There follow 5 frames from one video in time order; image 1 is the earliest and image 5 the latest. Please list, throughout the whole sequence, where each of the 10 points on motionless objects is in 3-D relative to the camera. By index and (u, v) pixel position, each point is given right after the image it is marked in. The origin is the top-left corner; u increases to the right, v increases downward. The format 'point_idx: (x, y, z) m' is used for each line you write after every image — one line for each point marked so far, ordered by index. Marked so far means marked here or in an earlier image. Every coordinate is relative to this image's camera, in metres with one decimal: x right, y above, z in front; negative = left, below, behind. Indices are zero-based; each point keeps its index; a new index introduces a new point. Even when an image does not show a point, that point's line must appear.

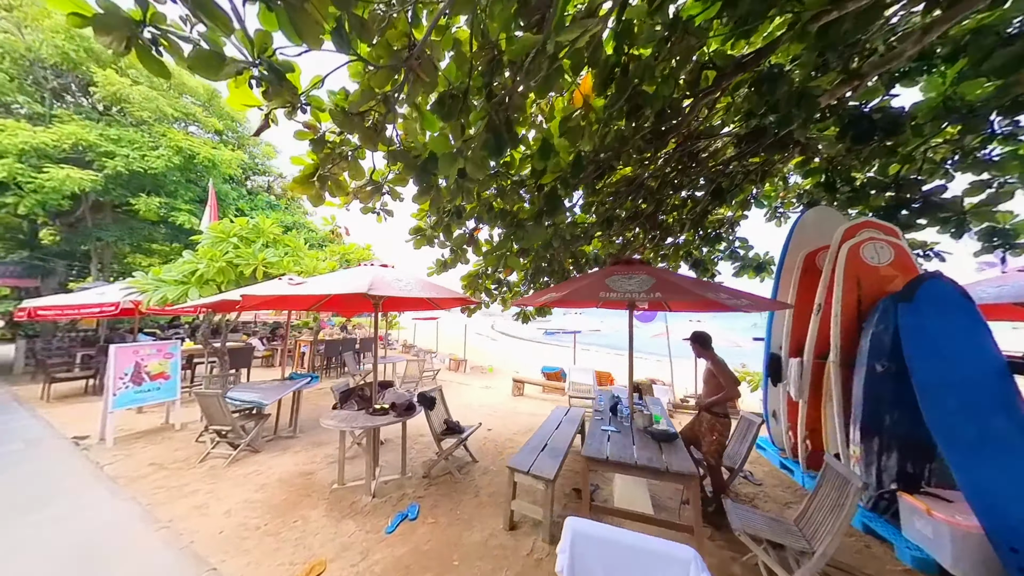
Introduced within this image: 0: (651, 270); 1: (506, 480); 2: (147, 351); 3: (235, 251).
0: (+1.5, +0.2, +3.4) m
1: (-0.1, -2.6, +4.2) m
2: (-7.0, -1.2, +5.8) m
3: (-5.4, +0.7, +6.0) m
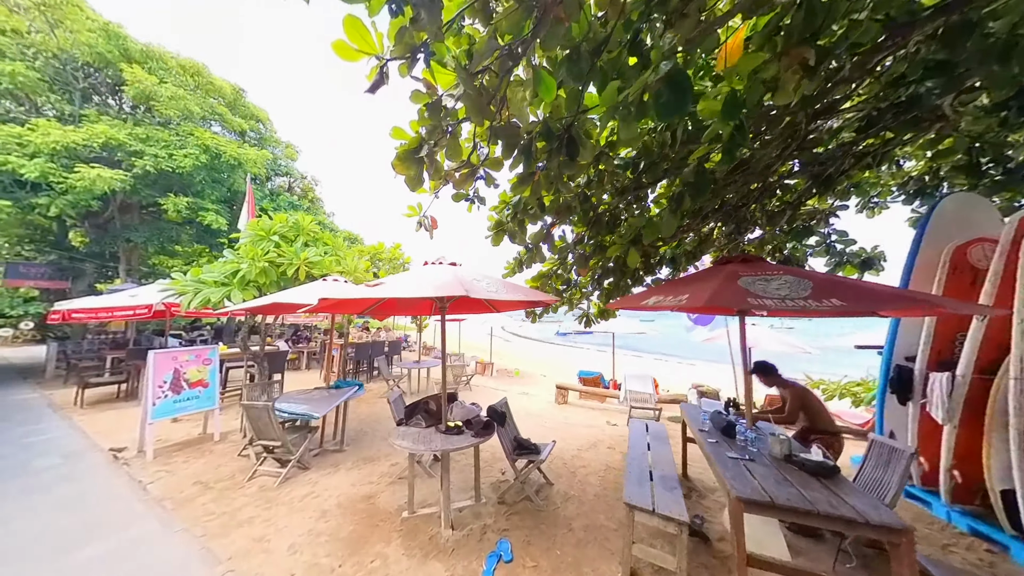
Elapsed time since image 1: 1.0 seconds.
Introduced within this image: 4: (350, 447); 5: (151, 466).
0: (+2.6, +0.2, +2.8) m
1: (+1.0, -2.6, +3.6) m
2: (-5.9, -1.2, +5.5) m
3: (-4.3, +0.7, +5.6) m
4: (-2.8, -2.8, +5.3) m
5: (-5.5, -2.7, +4.7) m
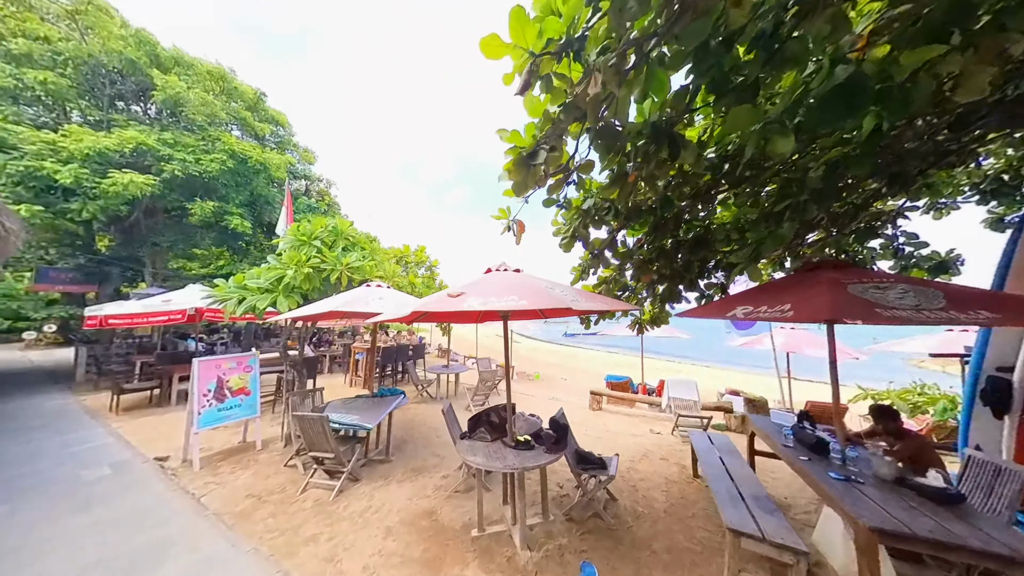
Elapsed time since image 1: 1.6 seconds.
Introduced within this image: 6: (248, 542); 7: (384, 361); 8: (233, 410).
0: (+3.4, +0.1, +2.6) m
1: (+1.8, -2.7, +3.5) m
2: (-5.0, -1.3, +5.4) m
3: (-3.5, +0.6, +5.5) m
4: (-2.0, -2.9, +5.2) m
5: (-4.7, -2.8, +4.6) m
6: (-2.8, -2.6, +3.2) m
7: (-4.1, -2.3, +9.8) m
8: (-5.0, -2.2, +5.5) m
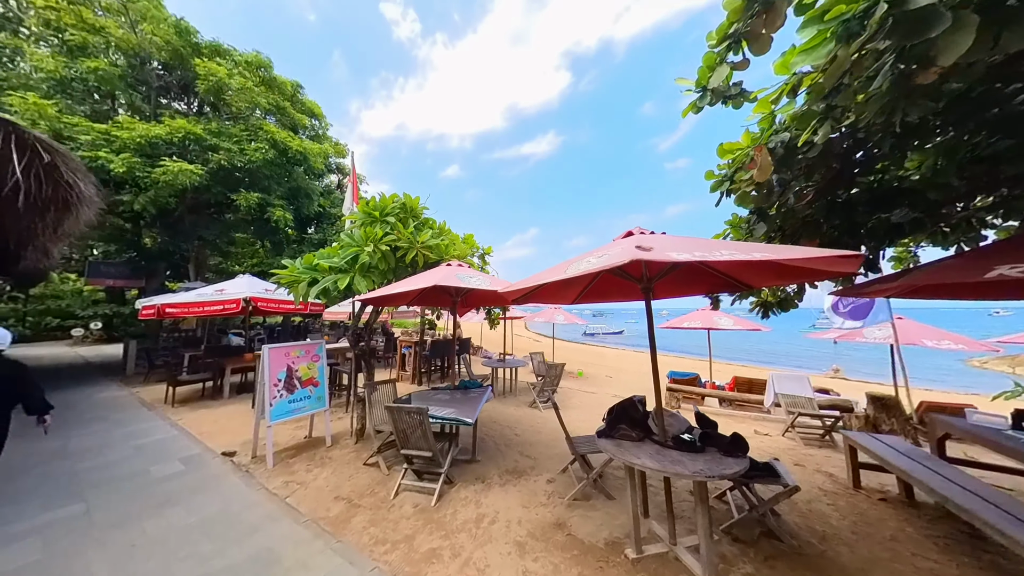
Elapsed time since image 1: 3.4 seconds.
0: (+4.8, +0.4, +1.8) m
1: (+3.3, -2.4, +2.7) m
2: (-3.5, -1.0, +5.0) m
3: (-1.9, +0.9, +5.0) m
4: (-0.4, -2.6, +4.6) m
5: (-3.2, -2.5, +4.1) m
6: (-1.3, -2.3, +2.6) m
7: (-2.4, -2.0, +9.3) m
8: (-3.4, -1.9, +5.0) m
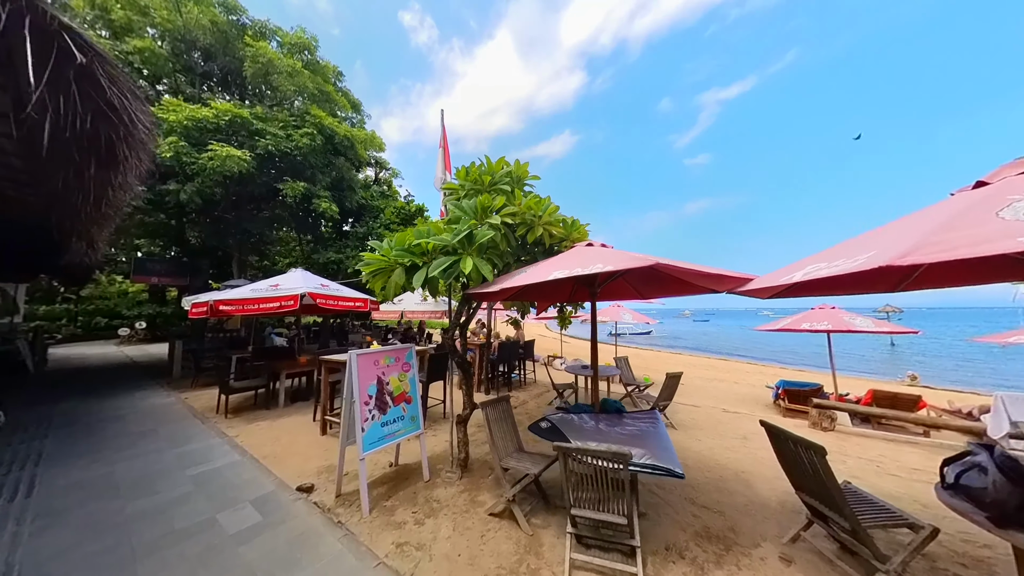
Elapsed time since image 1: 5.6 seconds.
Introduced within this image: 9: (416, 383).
0: (+6.5, +0.6, +0.3) m
1: (+5.1, -2.2, +1.3) m
2: (-1.5, -0.9, +3.9) m
3: (0.0, +1.1, +3.8) m
4: (+1.5, -2.4, +3.4) m
5: (-1.3, -2.4, +3.0) m
6: (+0.5, -2.2, +1.4) m
7: (-0.2, -1.9, +8.1) m
8: (-1.5, -1.7, +3.9) m
9: (-1.3, -1.3, +4.2) m
